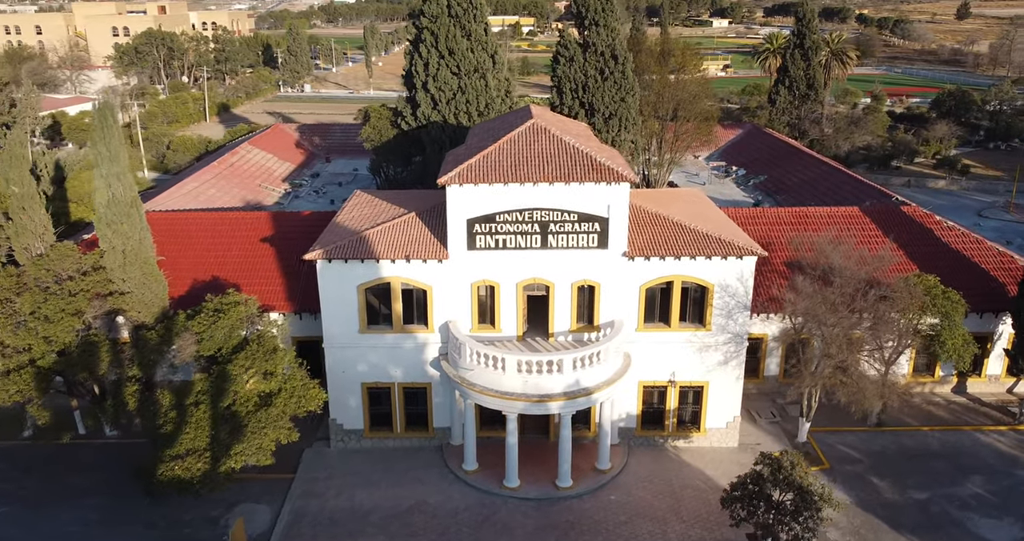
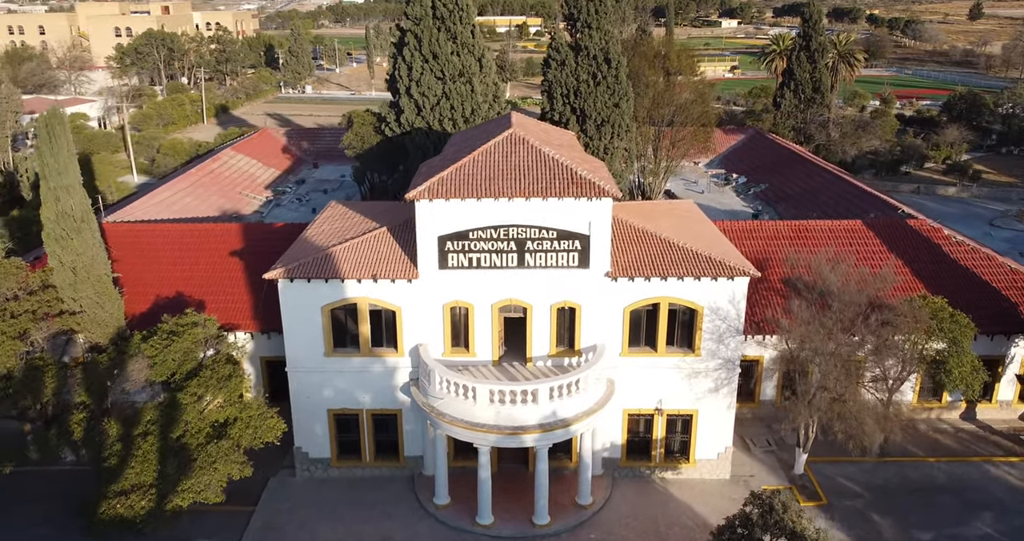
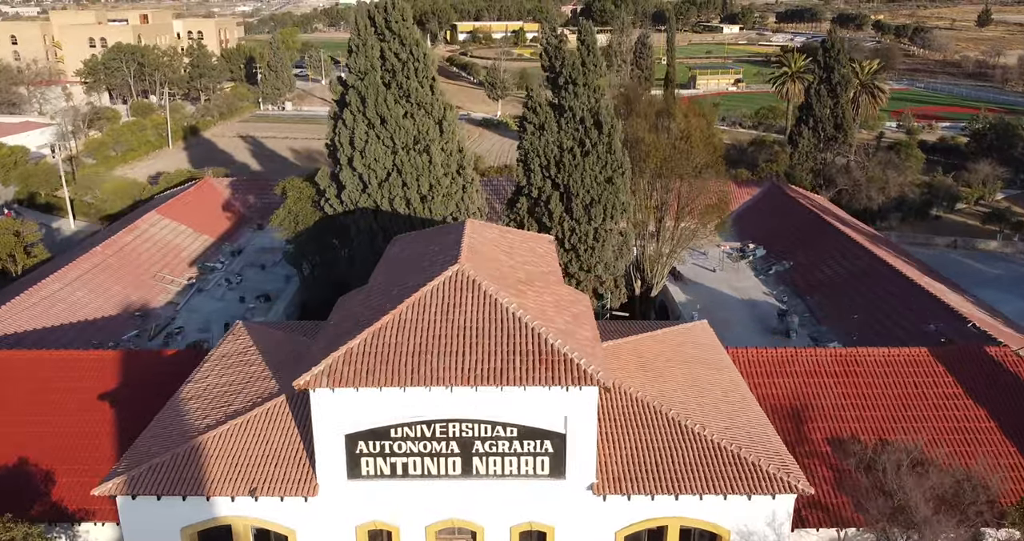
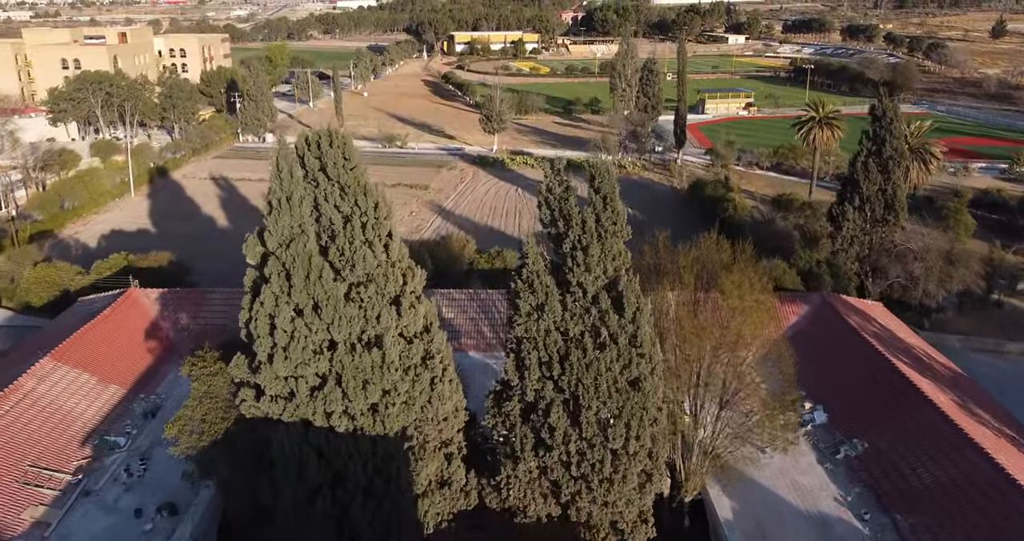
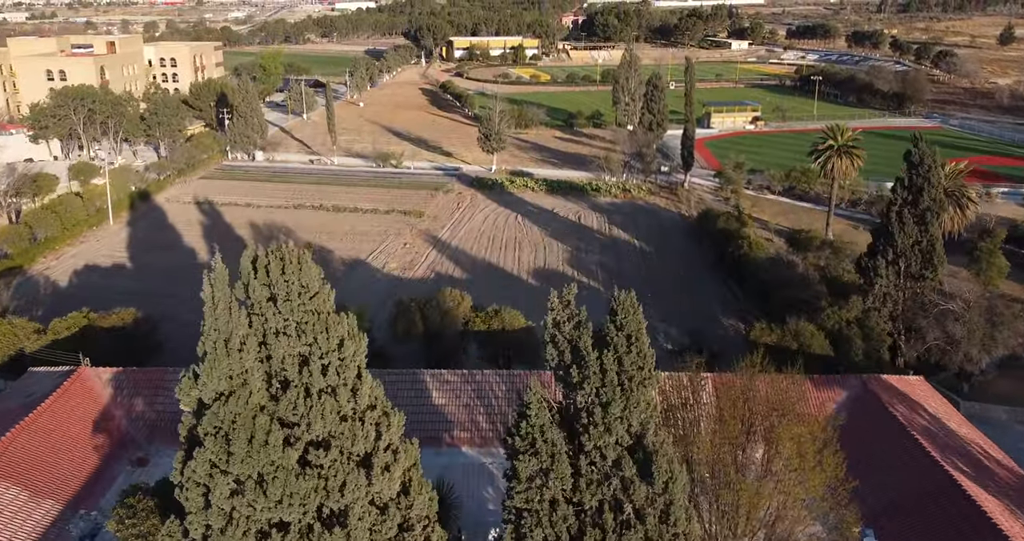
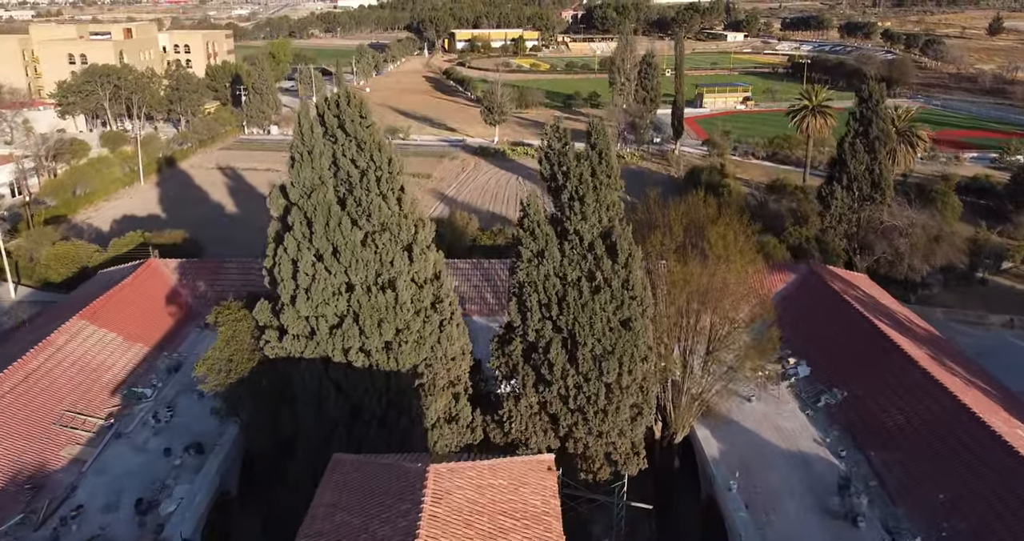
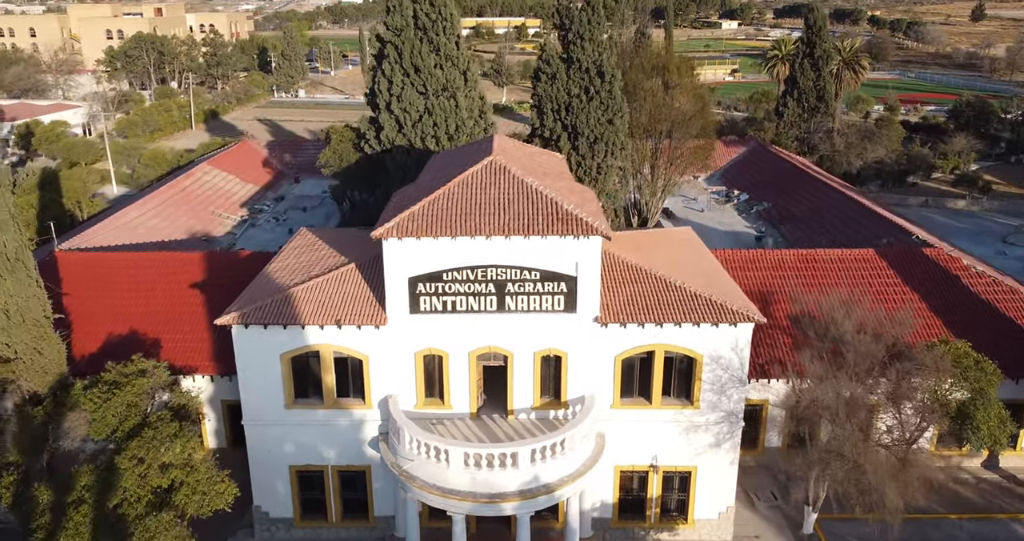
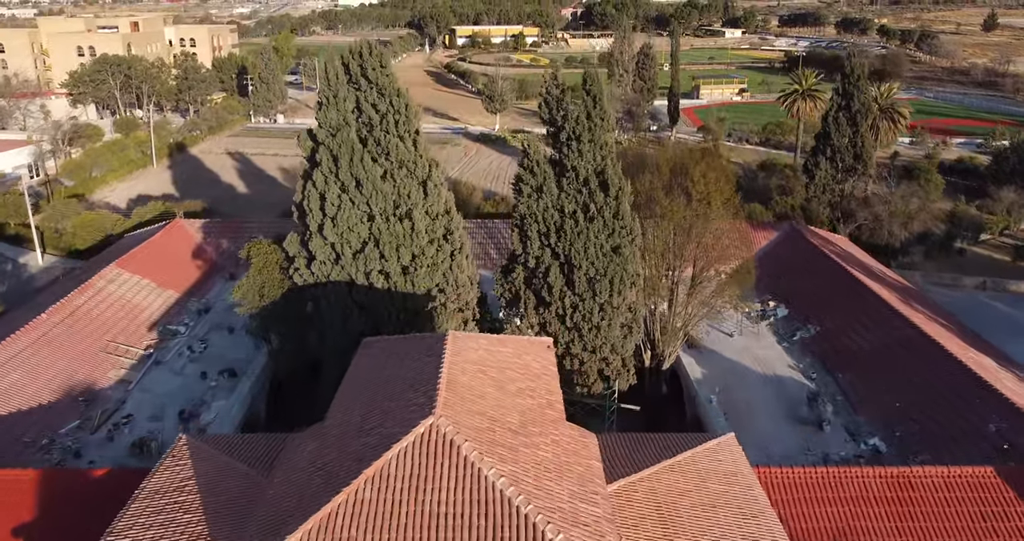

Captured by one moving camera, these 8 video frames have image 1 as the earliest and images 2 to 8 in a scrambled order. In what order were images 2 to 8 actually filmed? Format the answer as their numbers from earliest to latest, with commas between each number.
2, 7, 3, 8, 6, 4, 5
